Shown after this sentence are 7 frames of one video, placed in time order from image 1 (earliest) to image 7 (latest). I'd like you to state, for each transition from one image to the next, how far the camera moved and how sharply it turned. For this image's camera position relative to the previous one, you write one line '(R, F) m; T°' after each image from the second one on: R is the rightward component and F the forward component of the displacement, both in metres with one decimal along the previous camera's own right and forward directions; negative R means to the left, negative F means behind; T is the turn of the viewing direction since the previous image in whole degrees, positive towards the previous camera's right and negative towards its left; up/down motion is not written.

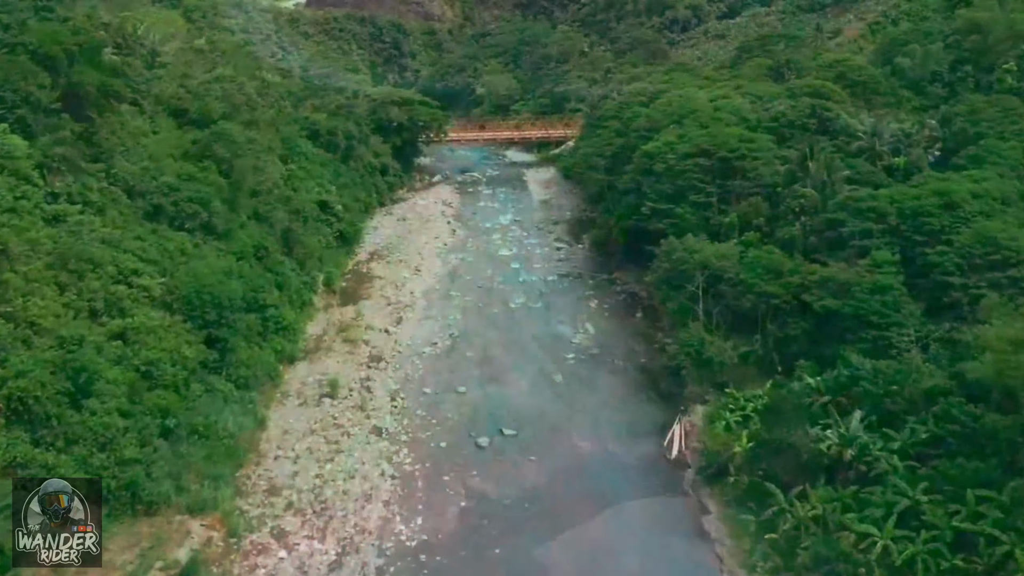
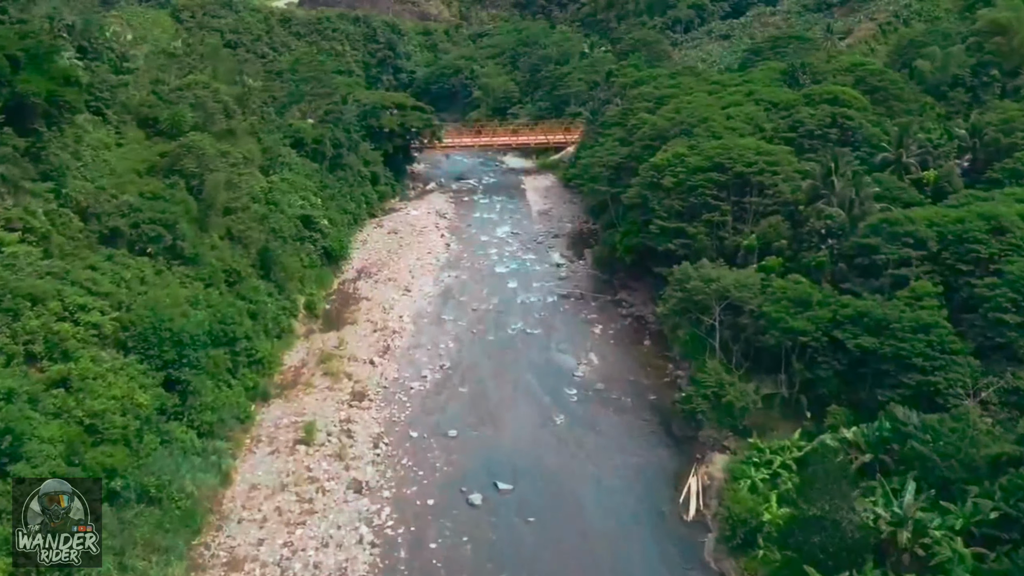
(0.0, +2.1) m; 0°
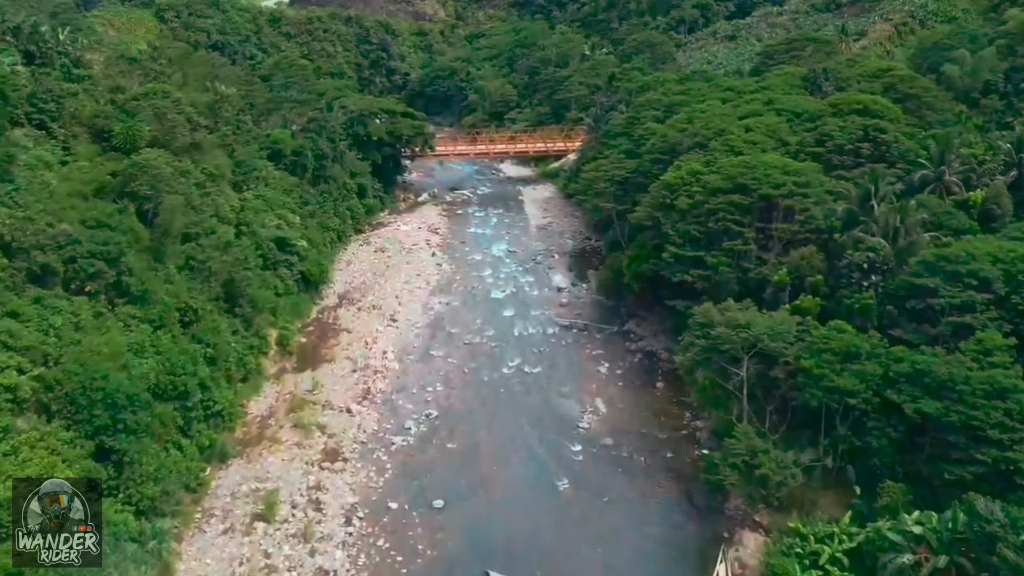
(0.0, +2.6) m; 0°
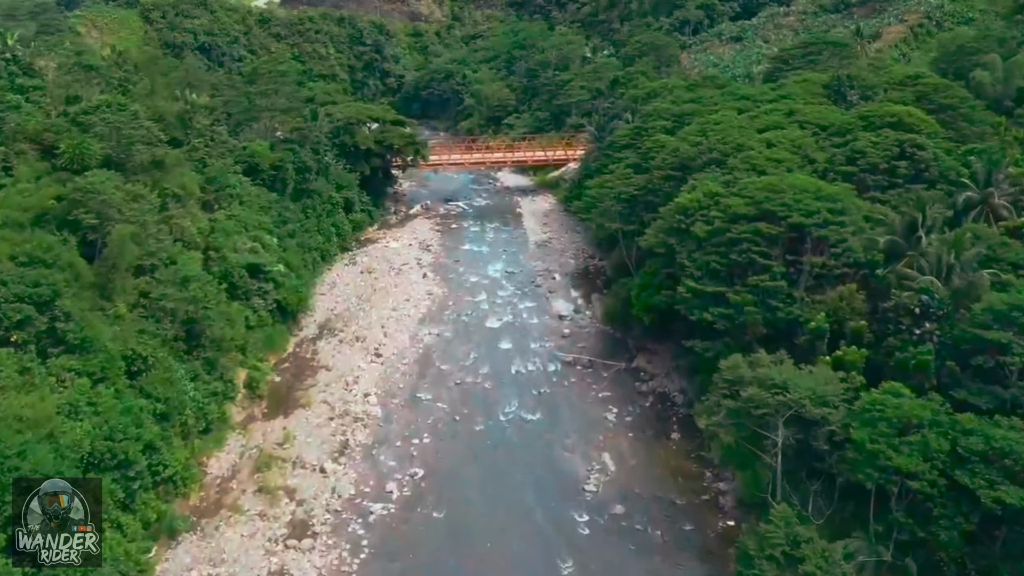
(0.0, +2.4) m; 0°
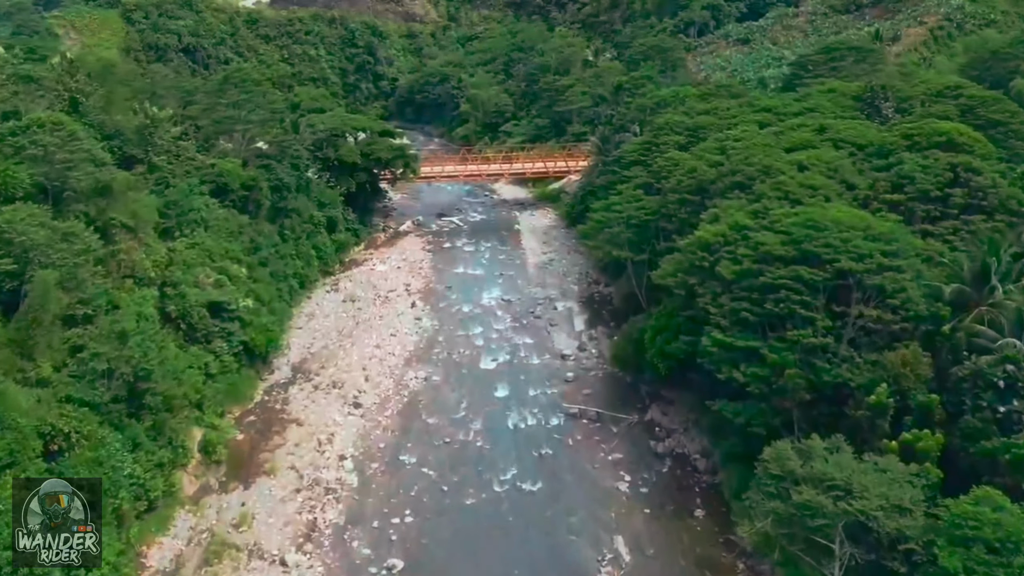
(0.0, +2.7) m; 0°
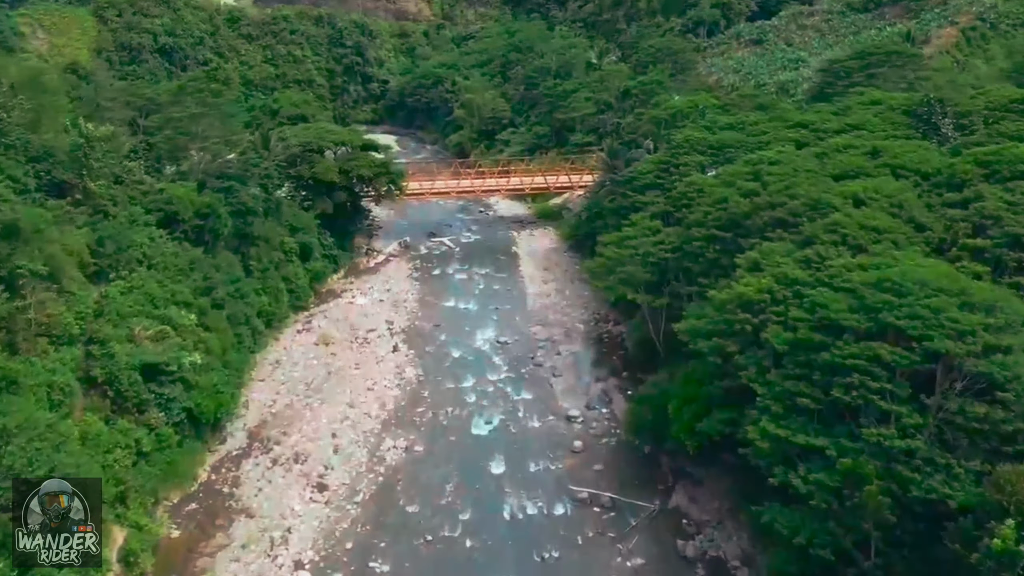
(+0.1, +3.4) m; 0°
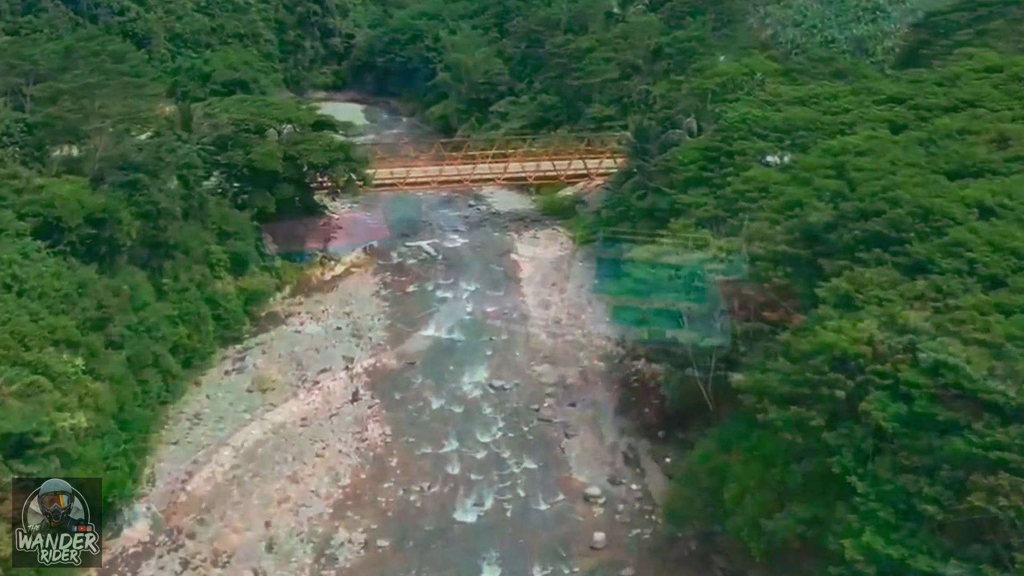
(0.0, +4.7) m; 0°
